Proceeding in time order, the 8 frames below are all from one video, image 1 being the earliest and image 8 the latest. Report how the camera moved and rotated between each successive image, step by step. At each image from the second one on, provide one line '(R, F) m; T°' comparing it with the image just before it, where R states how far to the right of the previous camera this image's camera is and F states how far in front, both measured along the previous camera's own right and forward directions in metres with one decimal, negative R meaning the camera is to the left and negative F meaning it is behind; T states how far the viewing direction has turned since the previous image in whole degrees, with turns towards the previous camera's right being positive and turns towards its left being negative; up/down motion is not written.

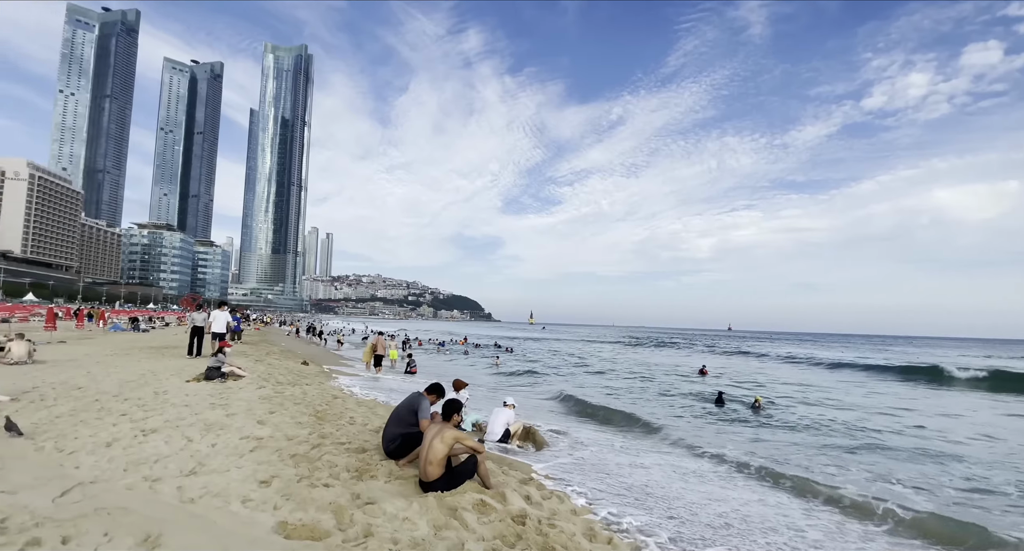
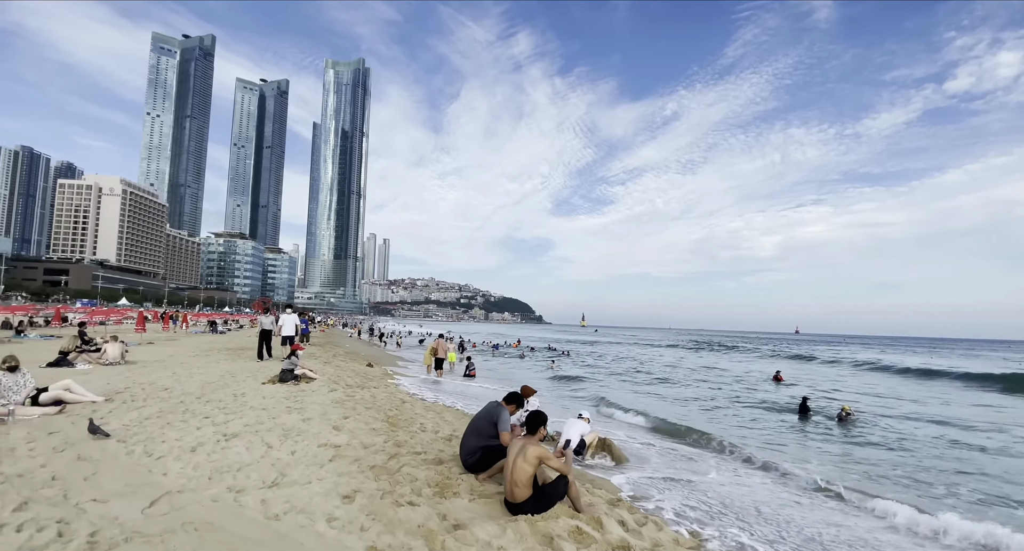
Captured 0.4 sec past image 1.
(-0.4, +0.5) m; -6°
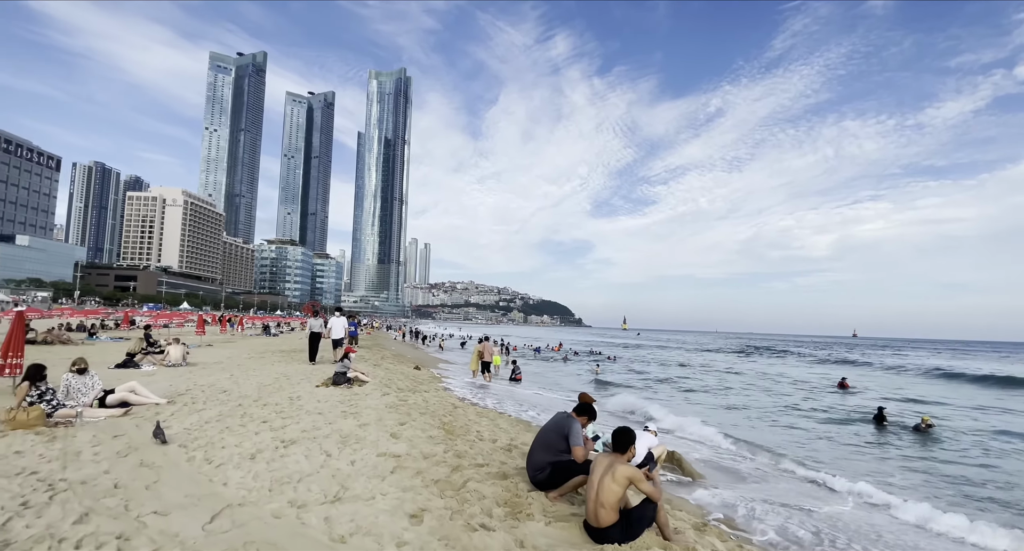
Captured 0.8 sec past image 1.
(-0.4, +0.5) m; -5°
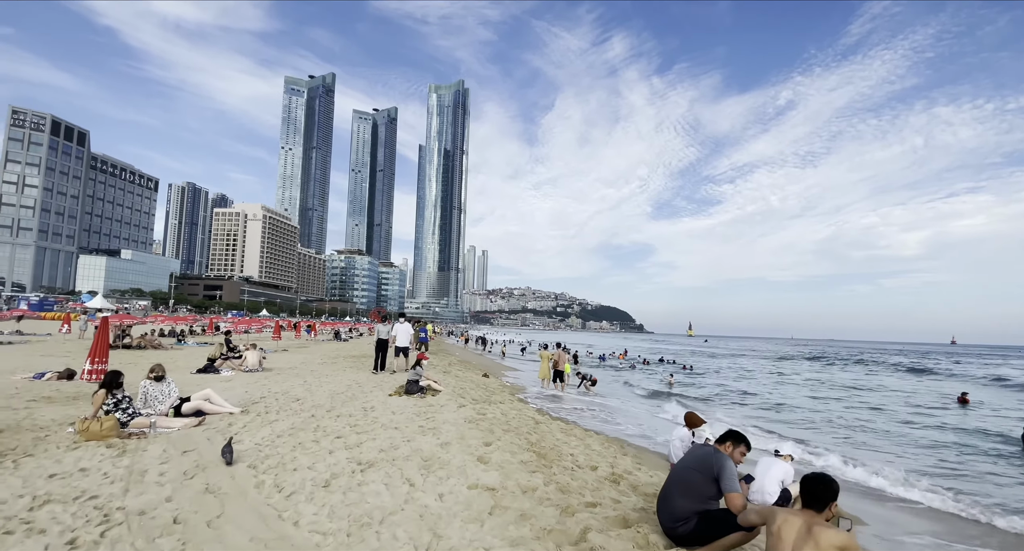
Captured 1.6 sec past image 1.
(-0.6, +1.1) m; -7°
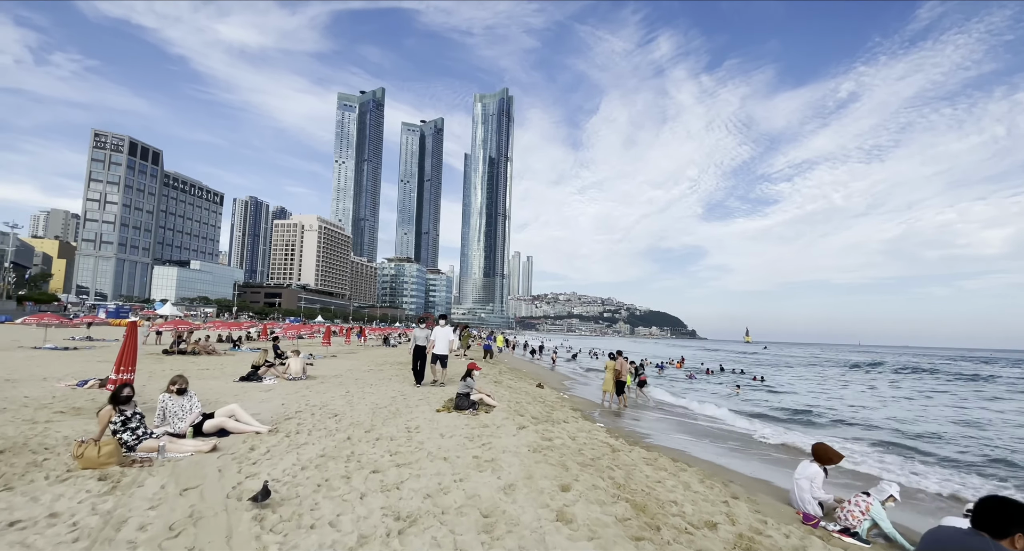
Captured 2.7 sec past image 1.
(-0.4, +1.6) m; -5°
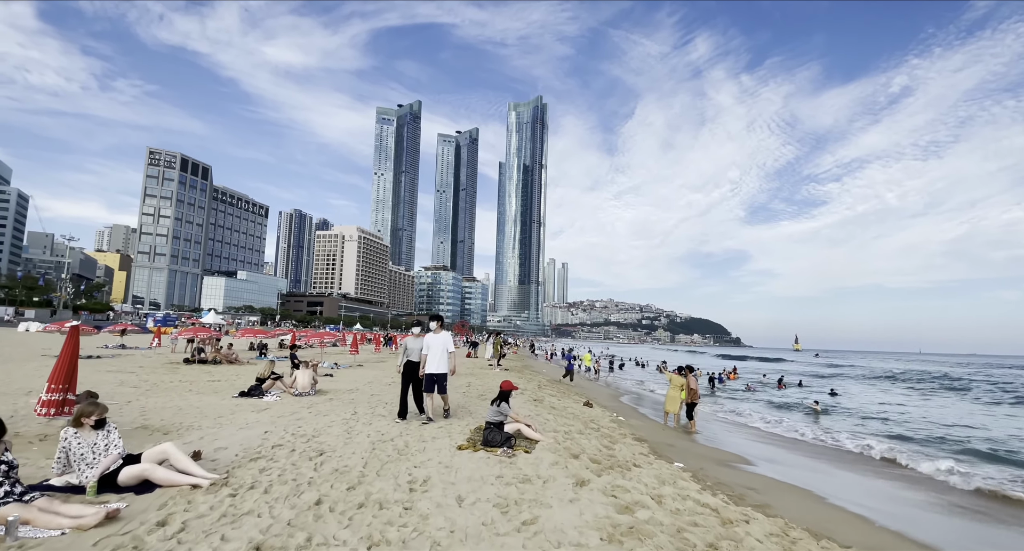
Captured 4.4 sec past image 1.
(-0.2, +2.7) m; -4°
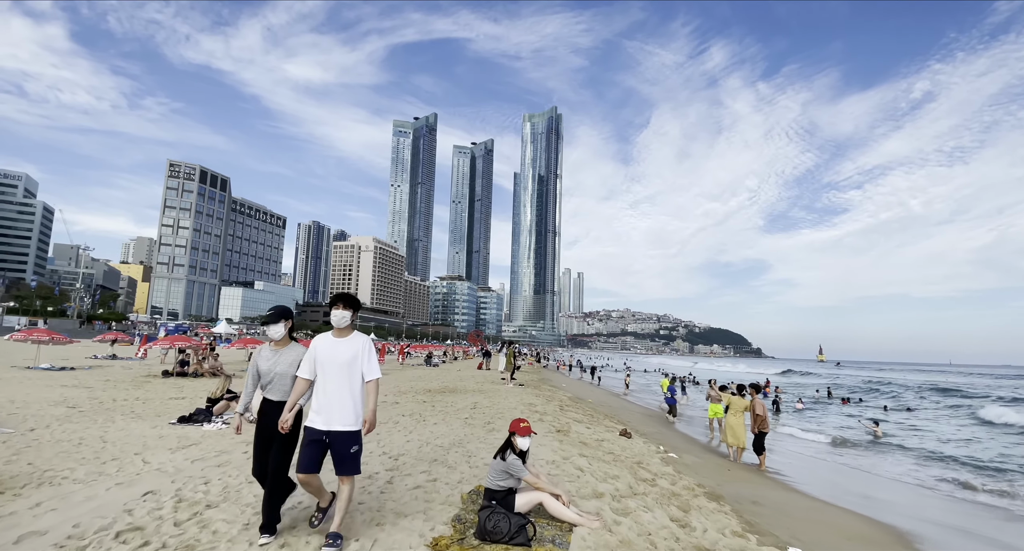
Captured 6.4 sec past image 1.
(0.0, +3.1) m; -2°
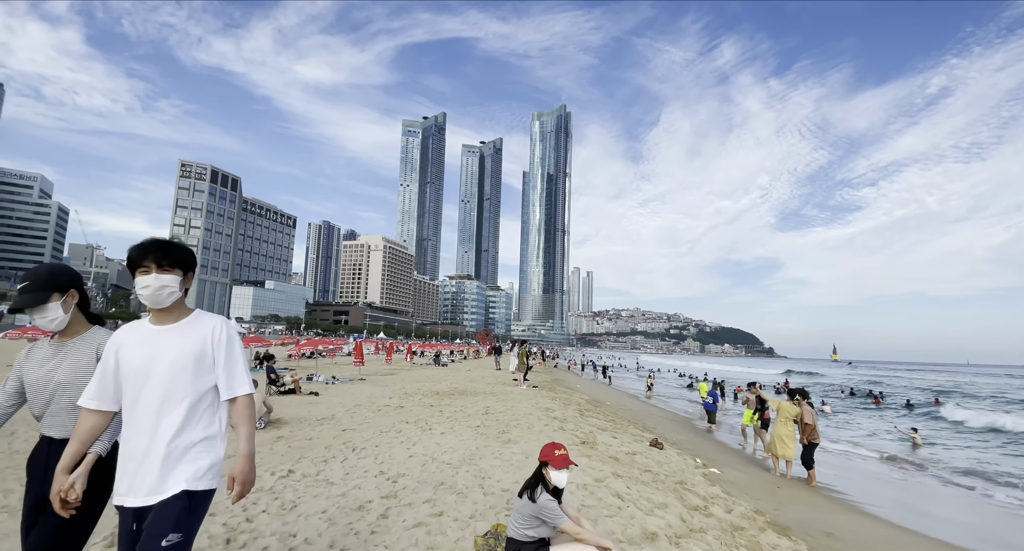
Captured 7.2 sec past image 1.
(-0.2, +1.2) m; -1°
